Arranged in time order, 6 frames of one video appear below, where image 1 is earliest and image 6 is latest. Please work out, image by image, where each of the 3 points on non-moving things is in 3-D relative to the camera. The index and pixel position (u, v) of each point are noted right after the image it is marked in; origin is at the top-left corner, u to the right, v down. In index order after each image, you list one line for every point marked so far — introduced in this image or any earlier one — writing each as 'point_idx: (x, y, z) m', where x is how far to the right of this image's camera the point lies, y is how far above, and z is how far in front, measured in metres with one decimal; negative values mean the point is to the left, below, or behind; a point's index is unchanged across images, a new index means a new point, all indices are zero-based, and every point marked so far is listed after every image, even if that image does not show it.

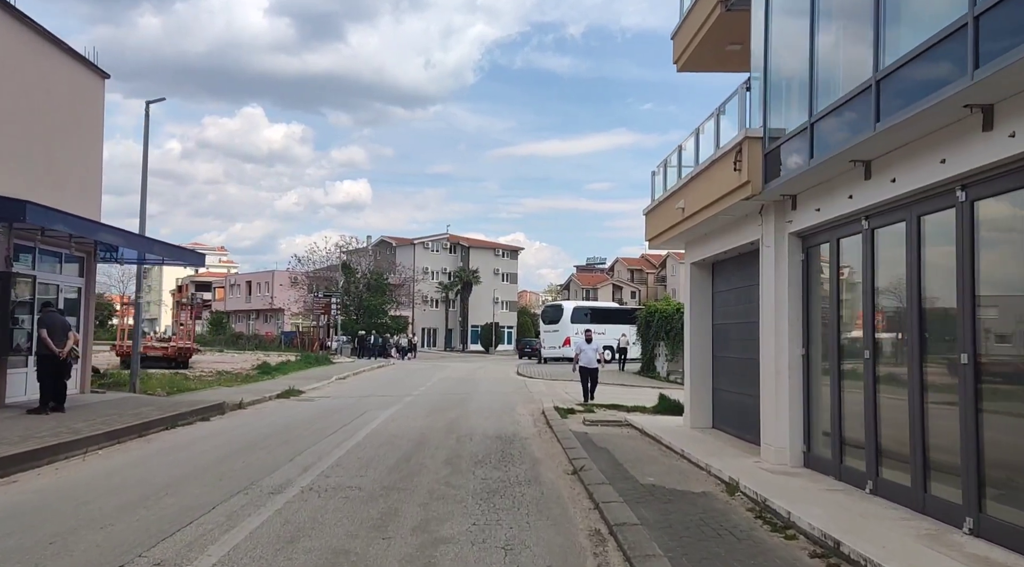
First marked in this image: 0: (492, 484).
0: (-0.2, -2.3, +9.3) m
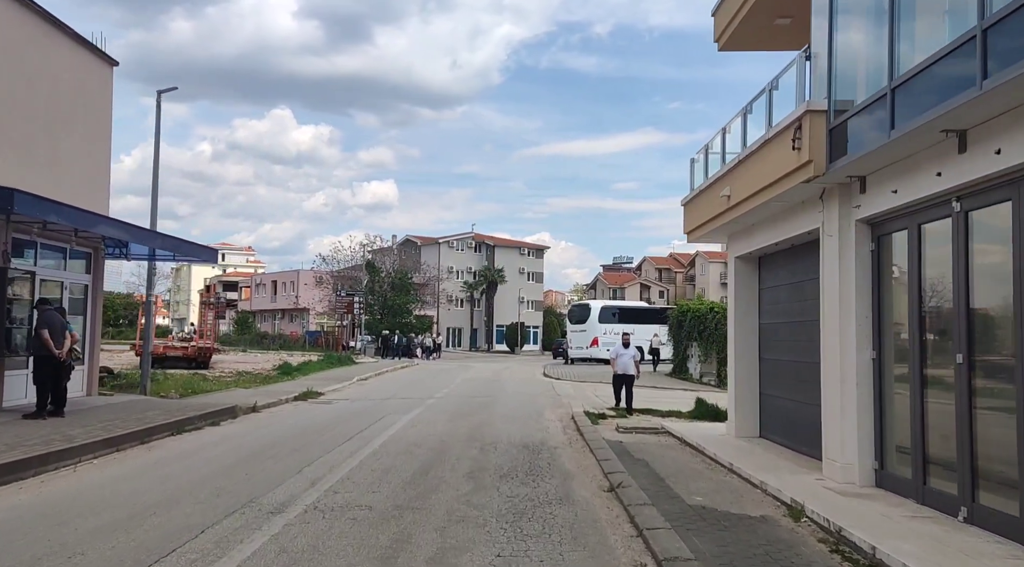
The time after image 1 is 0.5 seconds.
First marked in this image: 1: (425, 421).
0: (+0.1, -2.3, +8.3) m
1: (-1.7, -2.7, +15.6) m
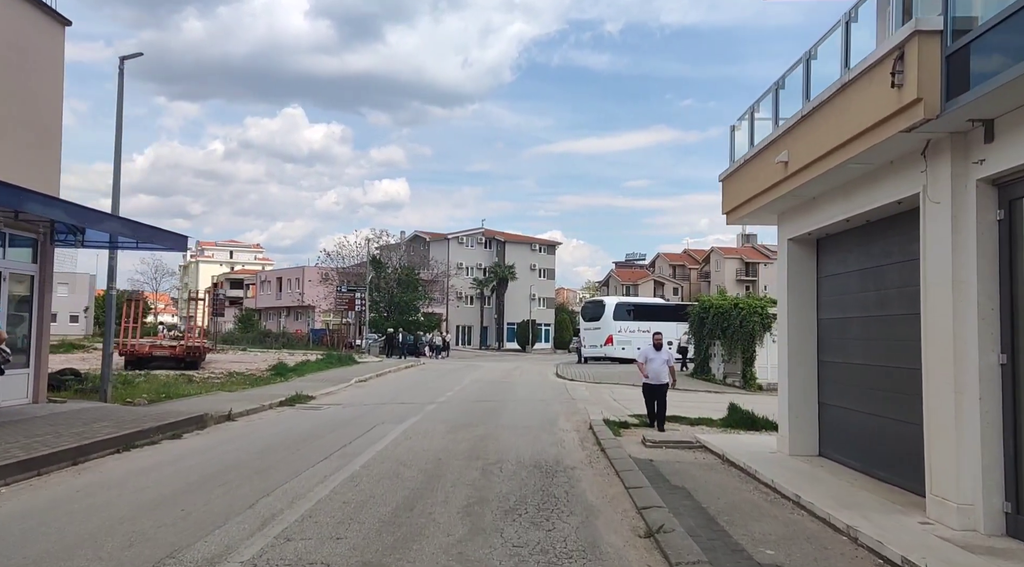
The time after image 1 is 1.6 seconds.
0: (+0.1, -2.1, +6.2) m
1: (-1.5, -2.5, +13.6) m
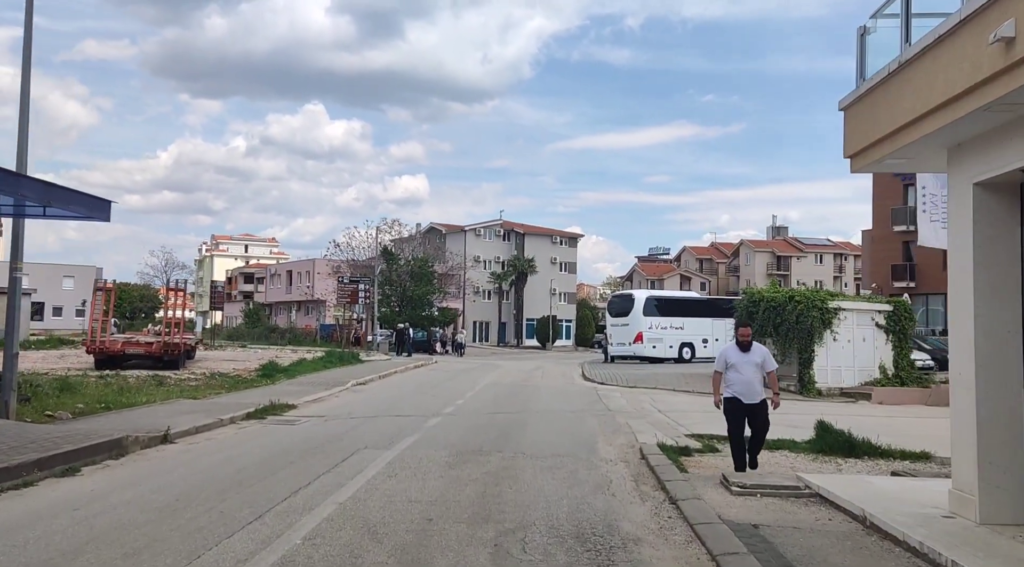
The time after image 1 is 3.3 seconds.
0: (+0.3, -1.9, +2.5) m
1: (-1.2, -2.2, +9.9) m
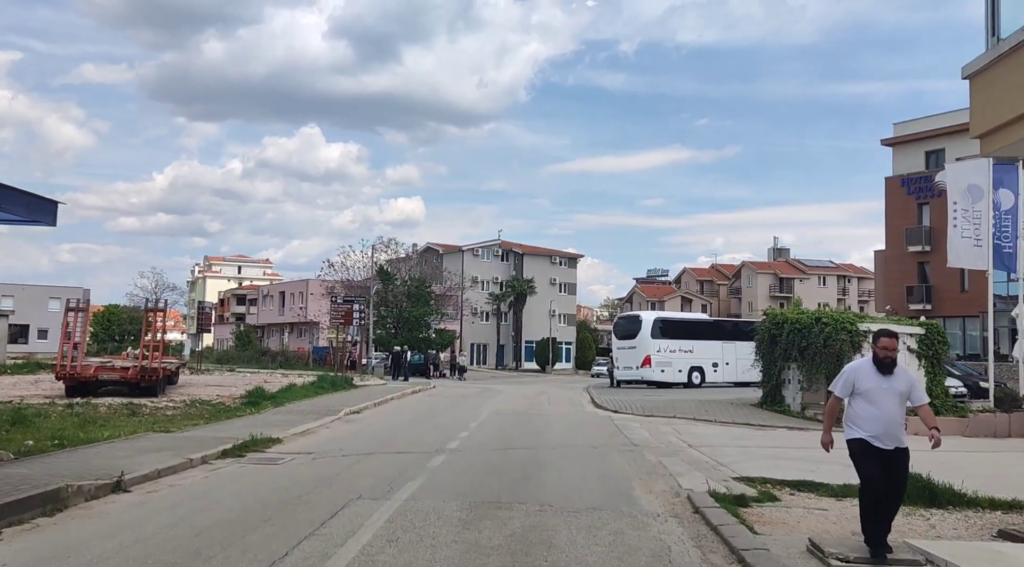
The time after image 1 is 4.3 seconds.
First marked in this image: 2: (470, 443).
0: (+0.6, -1.8, +0.6) m
1: (-0.9, -2.4, +7.9) m
2: (-0.8, -3.0, +14.9) m
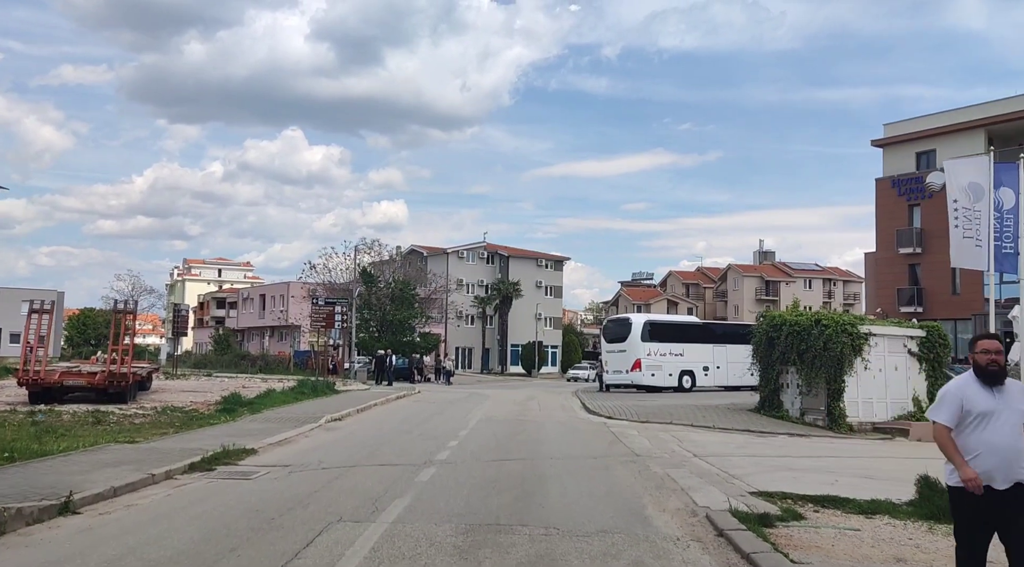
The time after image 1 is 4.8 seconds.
0: (+0.8, -1.7, -0.5) m
1: (-0.9, -2.3, +6.9) m
2: (-0.9, -2.9, +13.9) m
